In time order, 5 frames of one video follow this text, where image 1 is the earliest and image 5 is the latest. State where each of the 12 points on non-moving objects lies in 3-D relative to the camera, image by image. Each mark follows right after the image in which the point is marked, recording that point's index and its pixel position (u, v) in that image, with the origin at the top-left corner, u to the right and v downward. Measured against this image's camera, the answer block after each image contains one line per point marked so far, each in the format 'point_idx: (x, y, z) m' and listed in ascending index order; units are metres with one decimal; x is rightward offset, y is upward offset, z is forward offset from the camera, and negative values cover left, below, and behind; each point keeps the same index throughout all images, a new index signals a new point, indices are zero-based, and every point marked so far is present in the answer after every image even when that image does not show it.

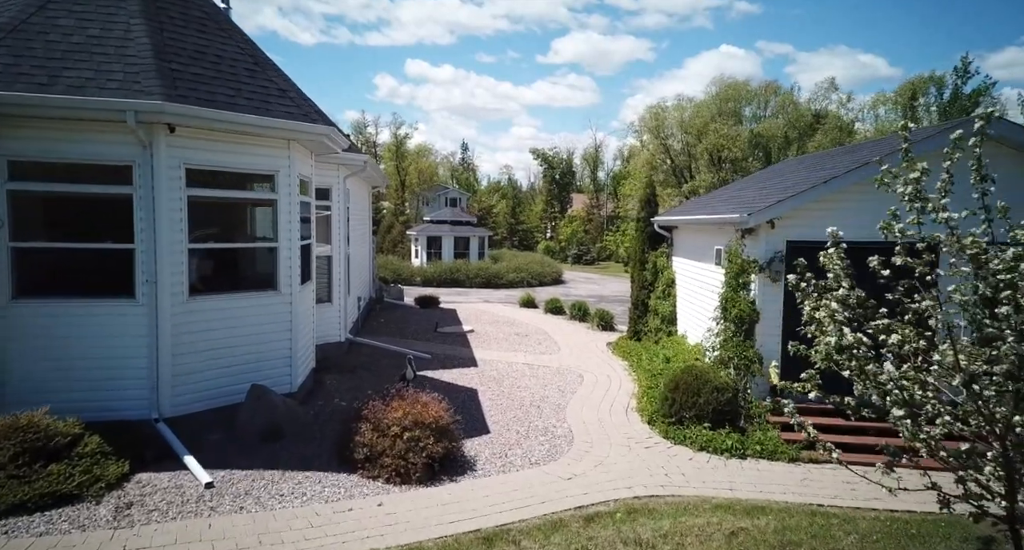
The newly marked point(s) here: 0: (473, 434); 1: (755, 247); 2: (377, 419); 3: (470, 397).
0: (-0.5, -1.9, +7.3) m
1: (+3.2, +0.4, +8.2) m
2: (-1.4, -1.5, +6.3) m
3: (-0.6, -1.7, +8.6) m
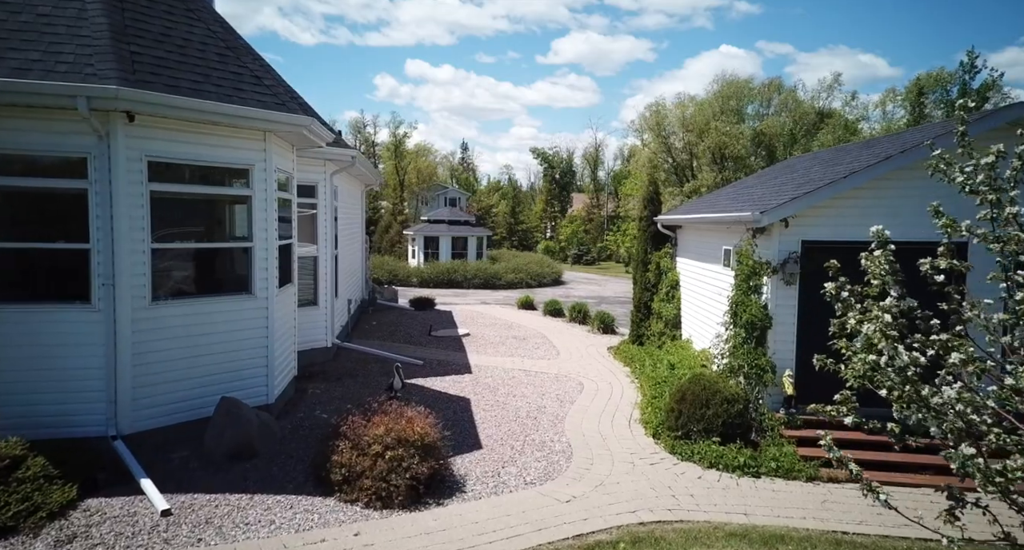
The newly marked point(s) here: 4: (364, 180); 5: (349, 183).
0: (-0.5, -1.9, +6.7) m
1: (+3.2, +0.3, +7.7) m
2: (-1.4, -1.5, +5.7) m
3: (-0.7, -1.8, +8.1) m
4: (-3.4, +2.2, +14.4) m
5: (-3.3, +1.8, +12.4) m
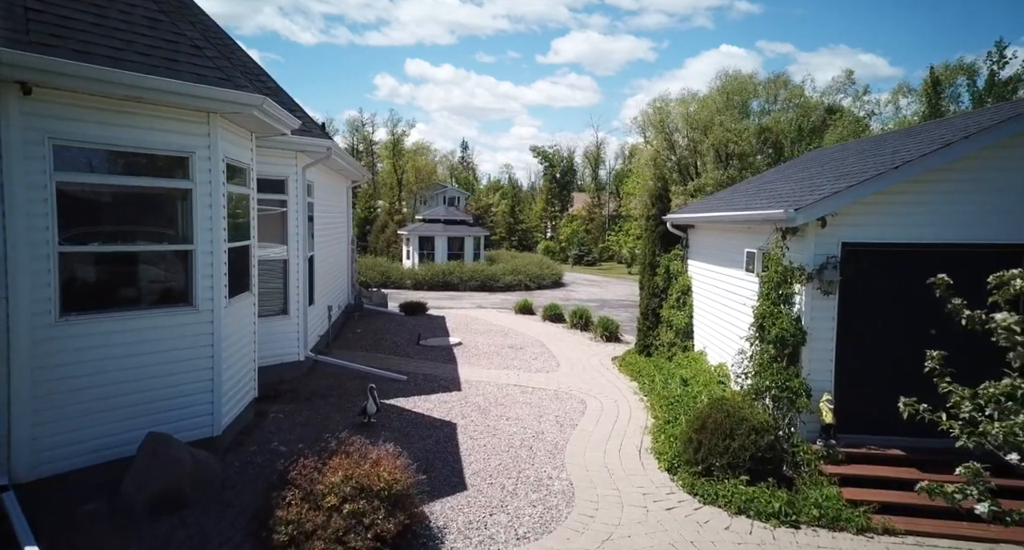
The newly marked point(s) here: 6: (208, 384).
0: (-0.6, -2.0, +5.6) m
1: (+3.1, +0.3, +6.6) m
2: (-1.5, -1.6, +4.6) m
3: (-0.8, -1.8, +7.0) m
4: (-3.5, +2.1, +13.3) m
5: (-3.4, +1.8, +11.3) m
6: (-2.9, -1.0, +5.9) m
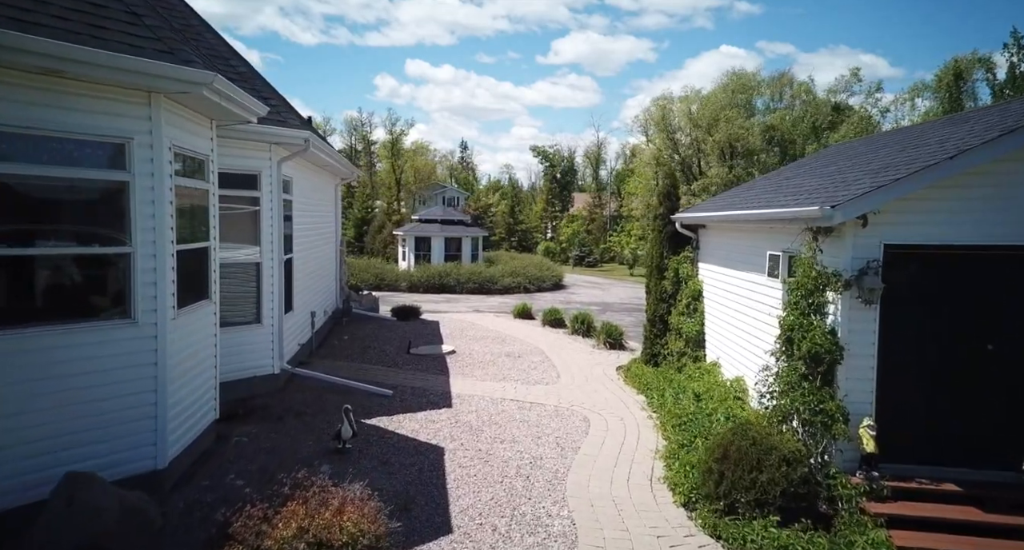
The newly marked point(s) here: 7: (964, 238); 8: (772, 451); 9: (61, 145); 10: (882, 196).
0: (-0.7, -2.0, +4.8) m
1: (+3.0, +0.2, +5.7) m
2: (-1.6, -1.6, +3.8) m
3: (-0.8, -1.9, +6.2) m
4: (-3.6, +2.1, +12.5) m
5: (-3.4, +1.7, +10.5) m
6: (-3.0, -1.1, +5.0) m
7: (+4.1, +0.3, +5.6) m
8: (+2.3, -1.5, +5.4) m
9: (-3.3, +0.9, +4.4) m
10: (+3.2, +0.7, +5.4) m
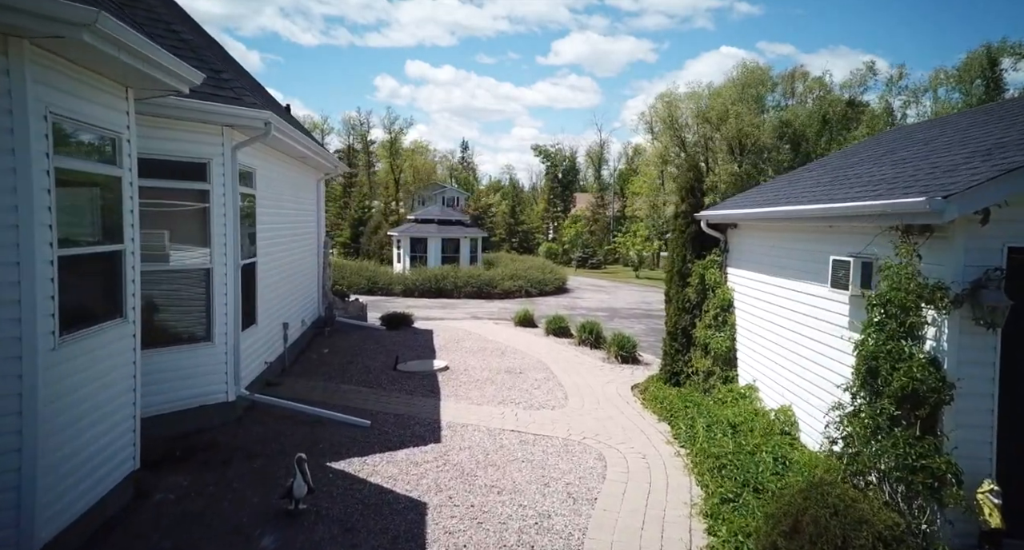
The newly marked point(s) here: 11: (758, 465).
0: (-0.7, -2.1, +3.4) m
1: (+3.0, +0.1, +4.4) m
2: (-1.6, -1.7, +2.4) m
3: (-0.8, -2.0, +4.8) m
4: (-3.6, +2.0, +11.1) m
5: (-3.4, +1.6, +9.1) m
6: (-3.0, -1.2, +3.7) m
7: (+4.1, +0.2, +4.2) m
8: (+2.3, -1.6, +4.0) m
9: (-3.3, +0.8, +3.1) m
10: (+3.2, +0.6, +4.0) m
11: (+2.3, -1.8, +5.9) m
